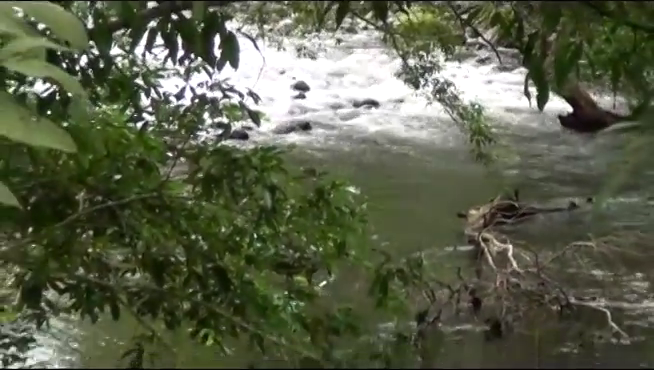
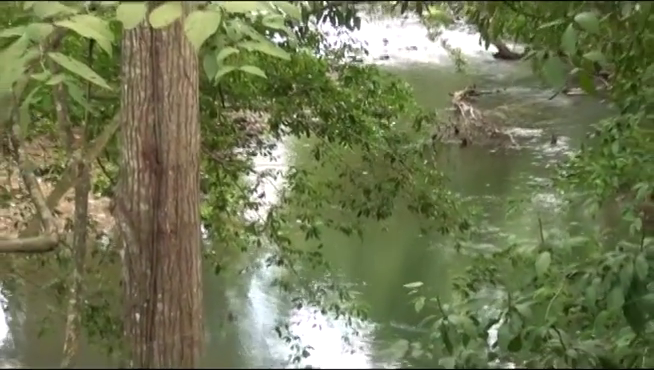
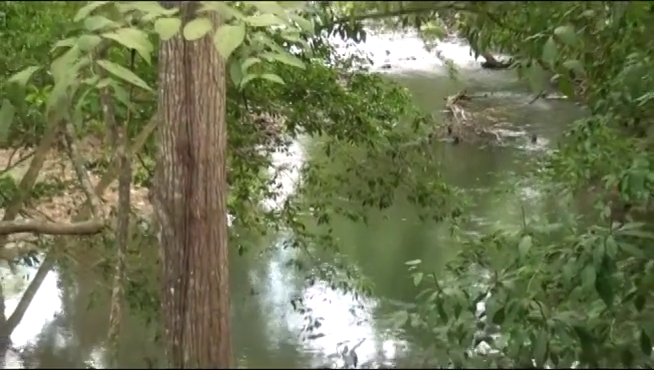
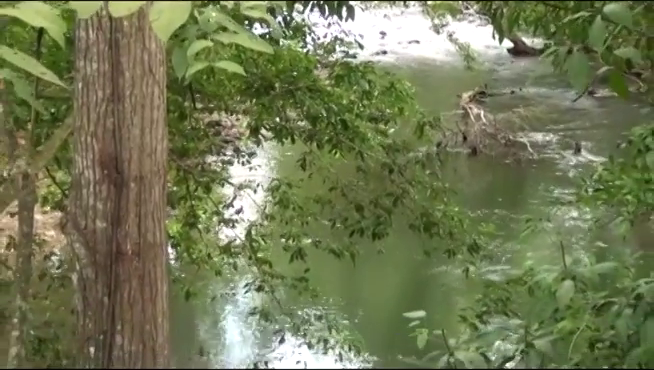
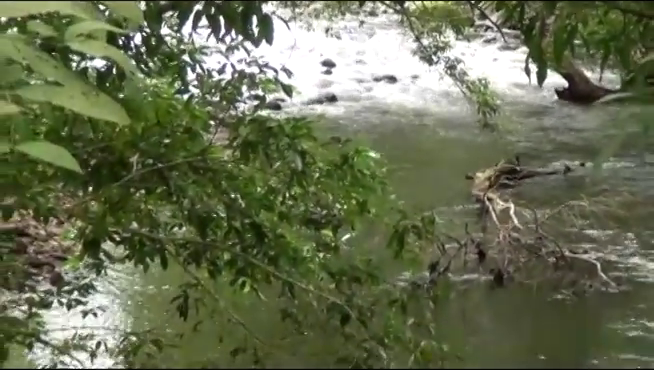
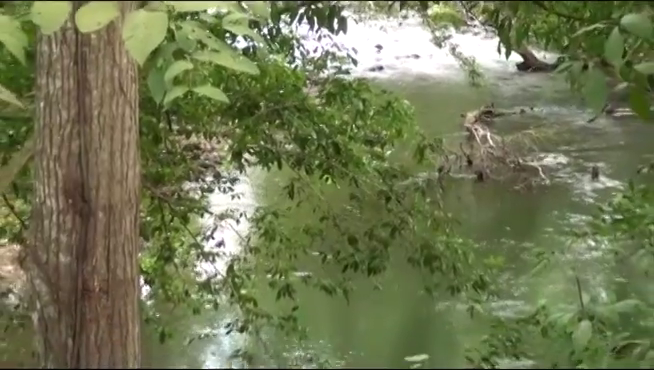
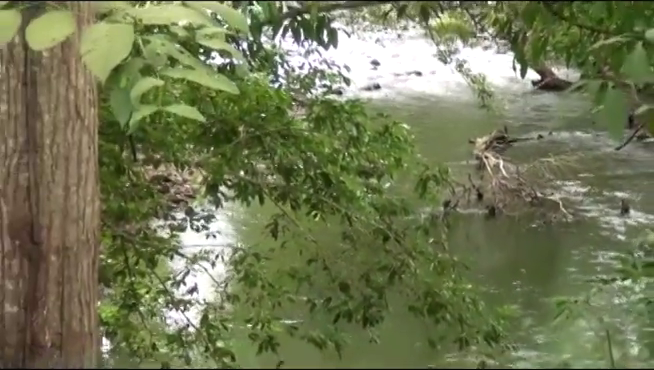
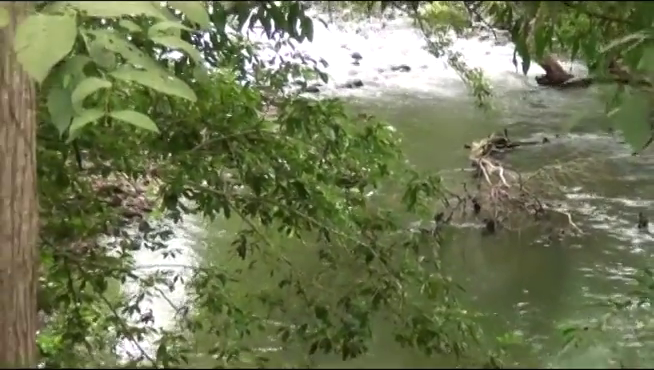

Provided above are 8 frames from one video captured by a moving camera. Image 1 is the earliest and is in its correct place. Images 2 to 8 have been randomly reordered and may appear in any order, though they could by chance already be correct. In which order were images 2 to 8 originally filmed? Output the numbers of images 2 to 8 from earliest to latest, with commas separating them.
5, 8, 7, 6, 4, 2, 3
